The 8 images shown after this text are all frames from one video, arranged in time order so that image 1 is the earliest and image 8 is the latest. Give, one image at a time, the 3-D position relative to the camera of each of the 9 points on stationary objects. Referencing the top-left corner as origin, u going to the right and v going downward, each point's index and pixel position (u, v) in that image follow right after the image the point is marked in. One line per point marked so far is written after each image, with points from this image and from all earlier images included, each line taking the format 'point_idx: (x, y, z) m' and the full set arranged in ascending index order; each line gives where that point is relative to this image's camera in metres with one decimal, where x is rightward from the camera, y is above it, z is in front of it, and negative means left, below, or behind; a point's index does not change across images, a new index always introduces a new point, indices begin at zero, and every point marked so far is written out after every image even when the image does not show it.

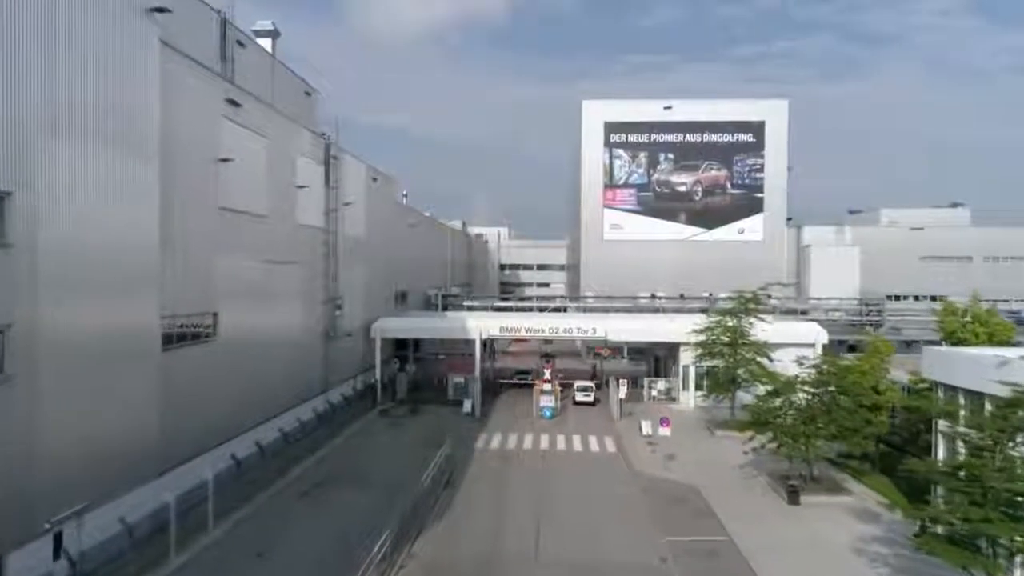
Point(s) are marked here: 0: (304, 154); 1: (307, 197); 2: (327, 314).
0: (-4.7, +3.0, +17.4) m
1: (-4.7, +2.1, +17.6) m
2: (-4.7, -0.7, +19.3) m
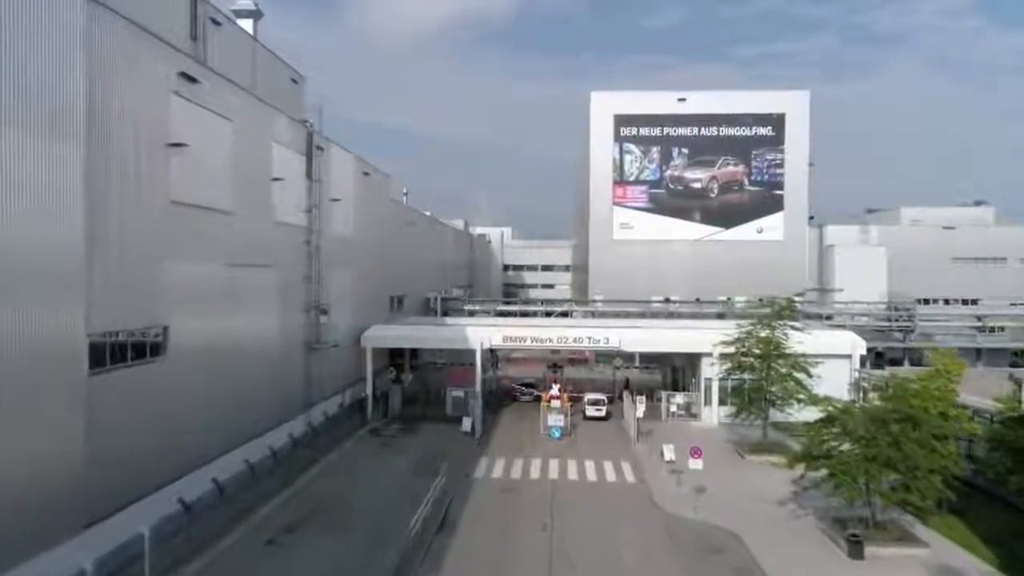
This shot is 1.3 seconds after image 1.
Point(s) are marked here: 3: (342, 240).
0: (-4.7, +2.9, +15.4) m
1: (-4.6, +2.0, +15.6) m
2: (-4.6, -0.8, +17.3) m
3: (-4.4, +1.2, +19.6) m
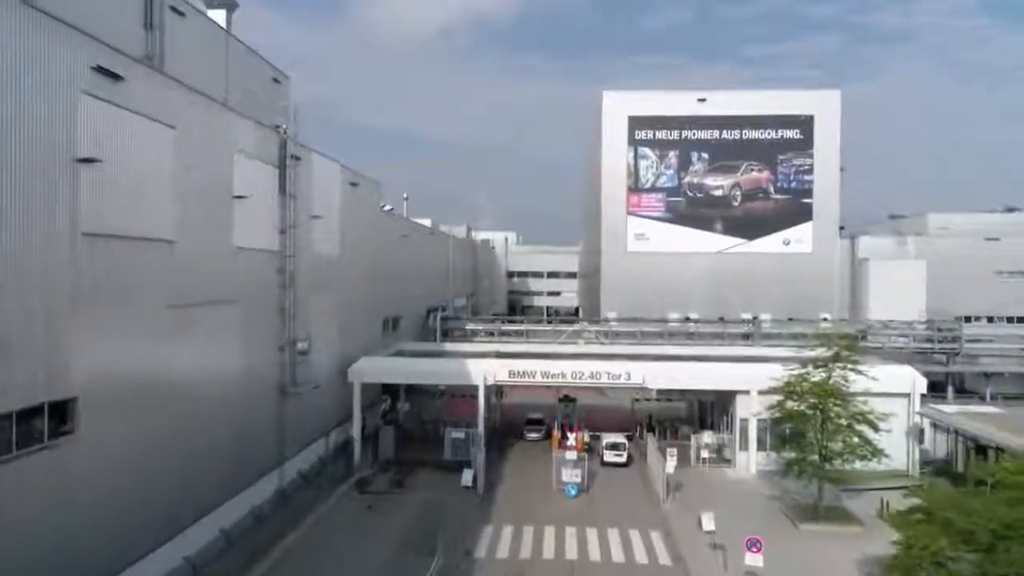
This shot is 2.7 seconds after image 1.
0: (-4.5, +2.3, +12.9) m
1: (-4.5, +1.3, +13.1) m
2: (-4.4, -1.5, +14.8) m
3: (-4.2, +0.6, +17.1) m
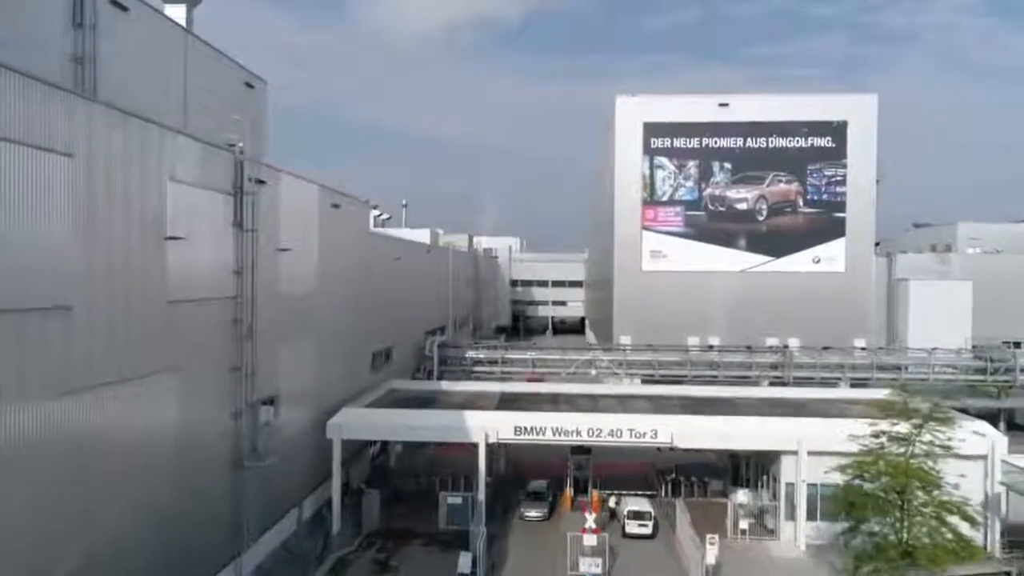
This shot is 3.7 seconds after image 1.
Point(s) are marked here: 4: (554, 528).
0: (-4.4, +1.5, +10.3) m
1: (-4.4, +0.5, +10.5) m
2: (-4.3, -2.3, +12.2) m
3: (-4.1, -0.2, +14.5) m
4: (+0.8, -4.8, +15.5) m
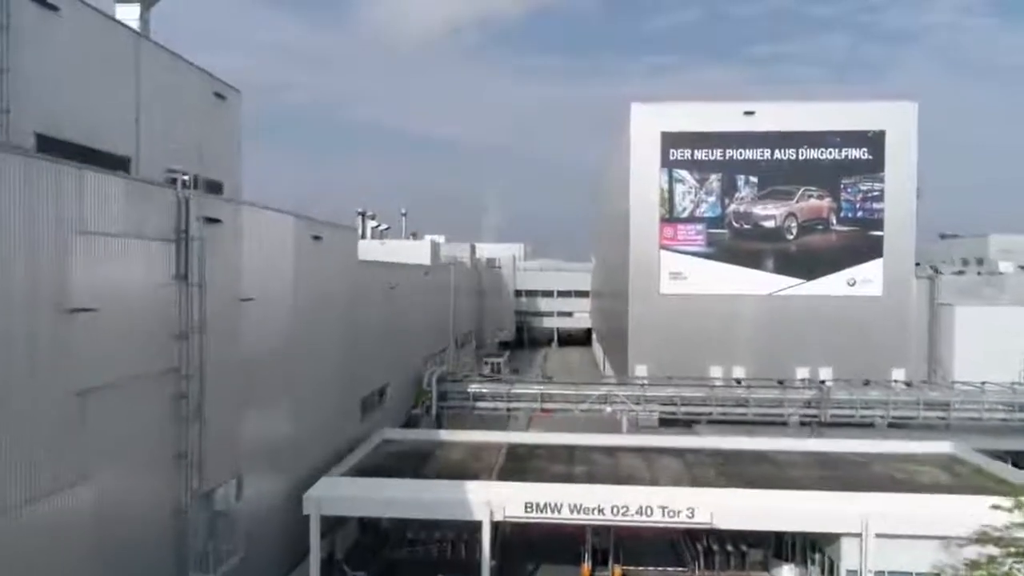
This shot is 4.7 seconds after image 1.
0: (-4.3, +0.6, +8.0) m
1: (-4.2, -0.3, +8.1) m
2: (-4.2, -3.1, +9.9) m
3: (-3.9, -1.1, +12.2) m
4: (+1.0, -5.7, +13.1) m
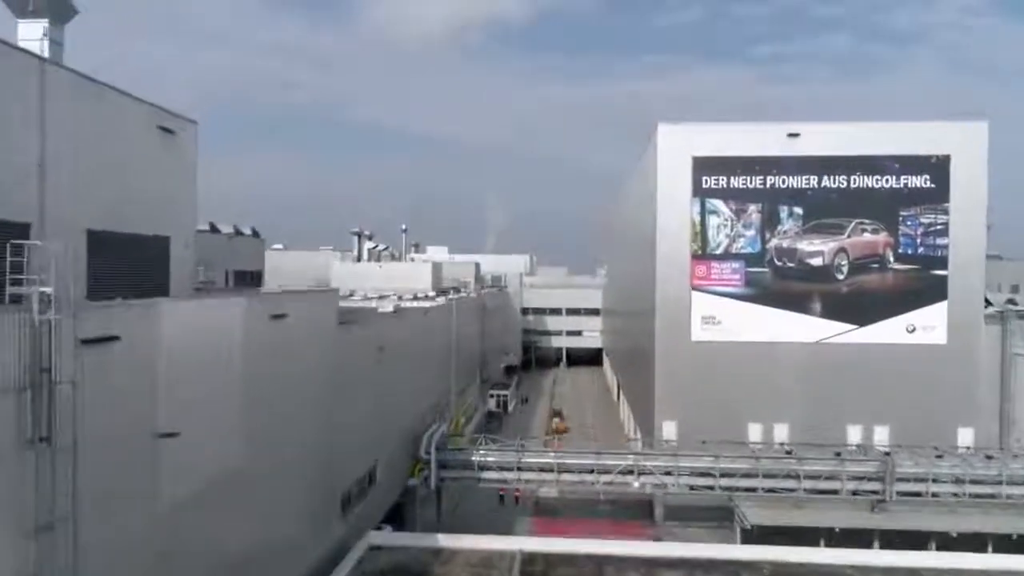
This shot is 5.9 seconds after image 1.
0: (-4.0, -0.8, +4.8) m
1: (-4.0, -1.7, +5.0) m
2: (-3.9, -4.5, +6.7) m
3: (-3.7, -2.5, +9.0) m
4: (+1.3, -7.0, +9.9) m
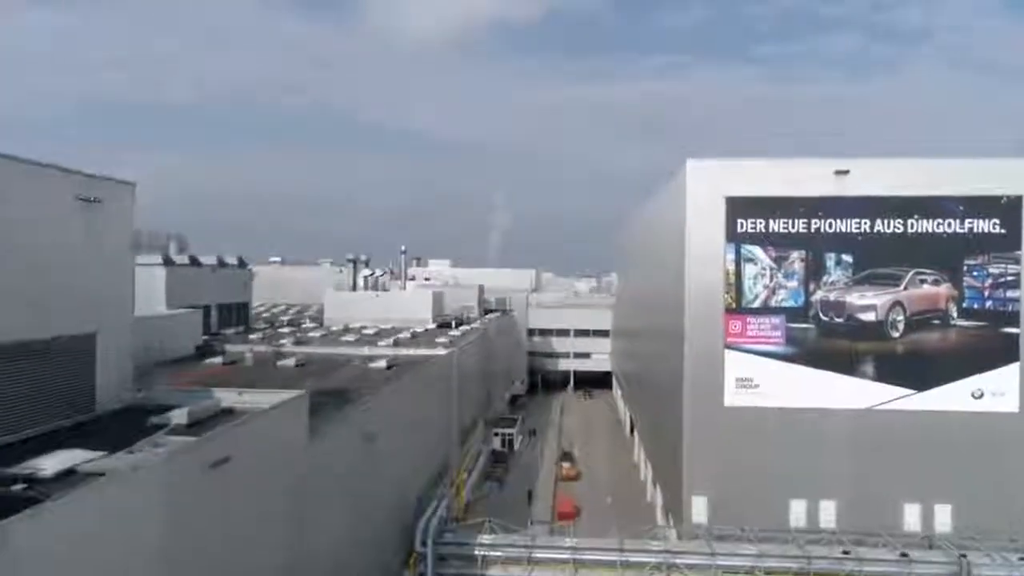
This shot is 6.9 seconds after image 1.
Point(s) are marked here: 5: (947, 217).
0: (-3.9, -2.3, +2.1) m
1: (-3.8, -3.2, +2.2) m
2: (-3.7, -6.0, +3.9) m
3: (-3.5, -4.0, +6.3) m
4: (+1.5, -8.6, +7.1) m
5: (+11.0, +1.8, +19.3) m
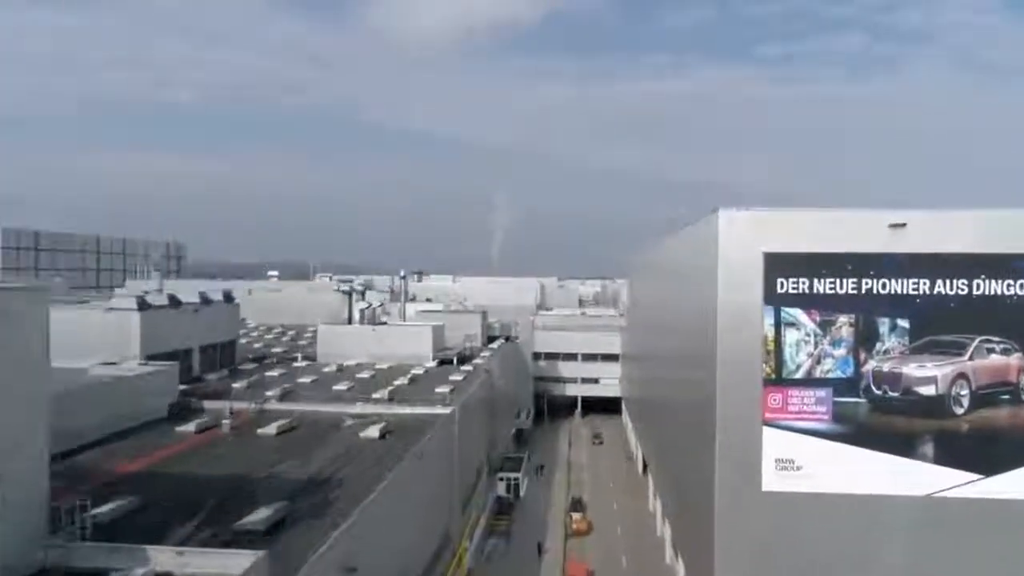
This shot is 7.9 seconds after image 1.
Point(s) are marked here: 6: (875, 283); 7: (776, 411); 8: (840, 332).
0: (-3.7, -3.9, -0.4) m
1: (-3.6, -4.8, -0.2) m
2: (-3.5, -7.6, +1.5) m
3: (-3.3, -5.6, +3.8) m
4: (+1.7, -10.1, +4.7) m
5: (+11.2, +0.2, +16.9) m
6: (+8.2, +0.1, +17.2) m
7: (+6.0, -2.8, +17.5) m
8: (+7.4, -1.0, +17.3) m
